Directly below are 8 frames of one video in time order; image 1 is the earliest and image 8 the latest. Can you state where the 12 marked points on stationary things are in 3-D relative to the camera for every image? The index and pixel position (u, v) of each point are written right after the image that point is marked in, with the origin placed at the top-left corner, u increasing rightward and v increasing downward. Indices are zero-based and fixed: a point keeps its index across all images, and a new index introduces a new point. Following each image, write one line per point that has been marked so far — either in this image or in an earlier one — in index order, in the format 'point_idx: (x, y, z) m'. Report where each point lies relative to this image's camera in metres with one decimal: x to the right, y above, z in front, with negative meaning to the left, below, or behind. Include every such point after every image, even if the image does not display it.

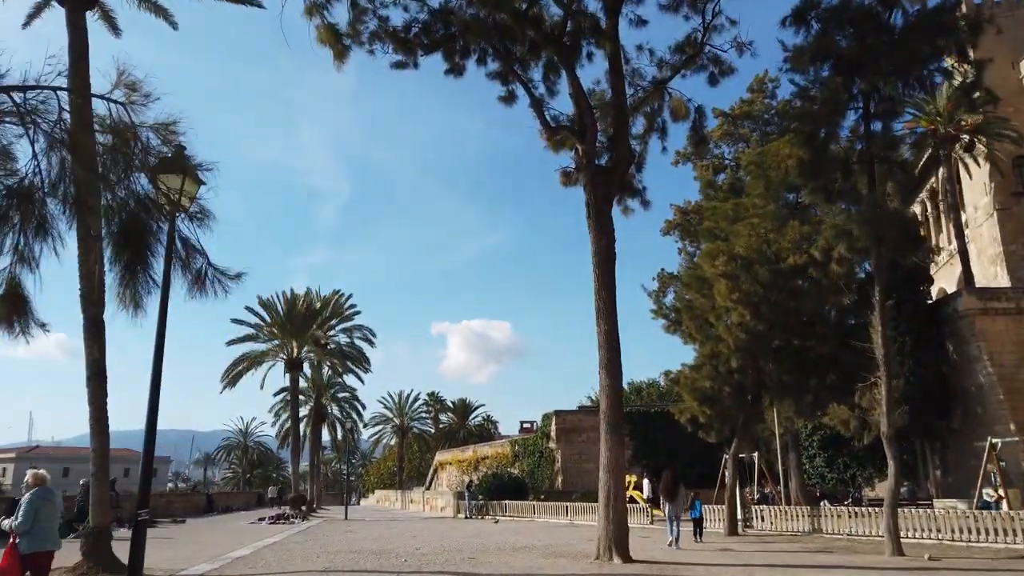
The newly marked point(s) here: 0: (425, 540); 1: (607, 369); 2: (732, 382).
0: (-2.3, -6.6, +19.7) m
1: (+1.7, -1.4, +13.3) m
2: (+5.4, -2.3, +18.4) m
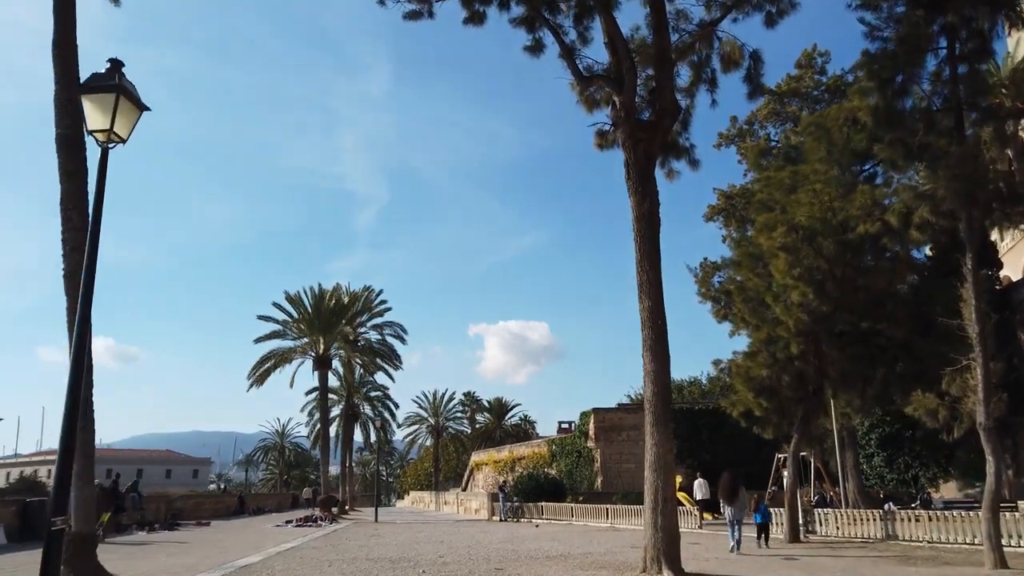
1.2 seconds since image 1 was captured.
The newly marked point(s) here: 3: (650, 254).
0: (-1.4, -6.2, +18.1) m
1: (+2.1, -1.0, +11.5) m
2: (+6.1, -1.8, +16.4) m
3: (+2.2, +0.5, +11.9) m
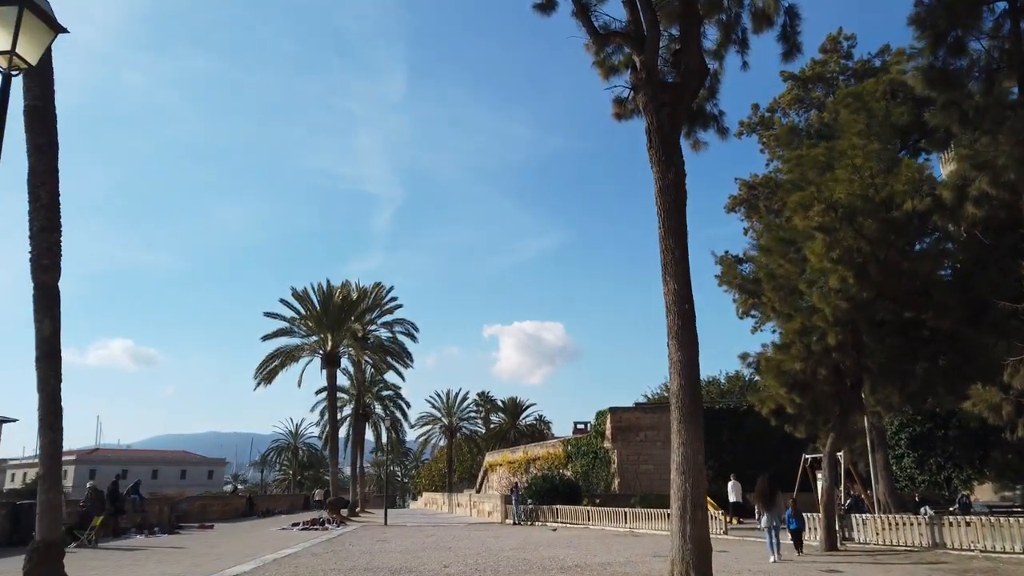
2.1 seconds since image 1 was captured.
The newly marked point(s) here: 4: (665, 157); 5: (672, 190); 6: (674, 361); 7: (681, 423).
0: (-1.1, -6.0, +16.9) m
1: (+2.2, -0.7, +10.2) m
2: (+6.3, -1.5, +15.1) m
3: (+2.3, +0.8, +10.6) m
4: (+2.2, +1.9, +10.9) m
5: (+2.3, +1.4, +10.7) m
6: (+2.2, -1.0, +10.2) m
7: (+2.2, -1.8, +9.9) m
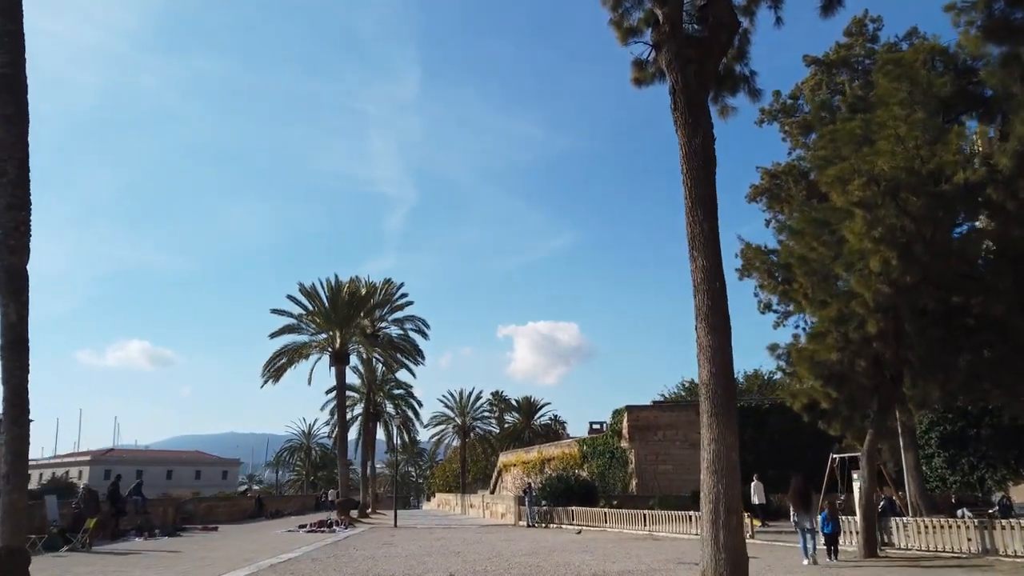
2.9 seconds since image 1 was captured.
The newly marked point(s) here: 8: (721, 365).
0: (-0.9, -5.7, +15.8) m
1: (+2.4, -0.4, +9.0) m
2: (+6.5, -1.2, +13.9) m
3: (+2.4, +1.1, +9.5) m
4: (+2.3, +2.2, +9.7) m
5: (+2.4, +1.7, +9.6) m
6: (+2.3, -0.7, +9.0) m
7: (+2.3, -1.5, +8.8) m
8: (+2.5, -0.9, +8.9) m
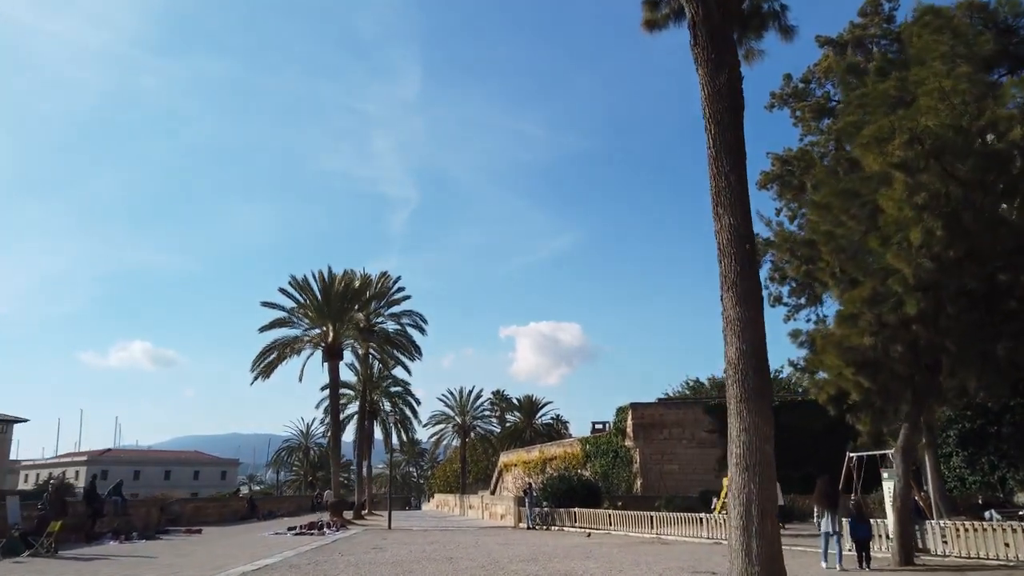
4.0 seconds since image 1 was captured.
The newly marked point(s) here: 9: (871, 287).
0: (-0.9, -5.3, +14.4) m
1: (+2.3, 0.0, +7.6) m
2: (+6.5, -0.8, +12.4) m
3: (+2.3, +1.5, +8.0) m
4: (+2.2, +2.5, +8.3) m
5: (+2.3, +2.1, +8.2) m
6: (+2.2, -0.3, +7.6) m
7: (+2.3, -1.1, +7.4) m
8: (+2.4, -0.5, +7.5) m
9: (+5.9, 0.0, +12.4) m
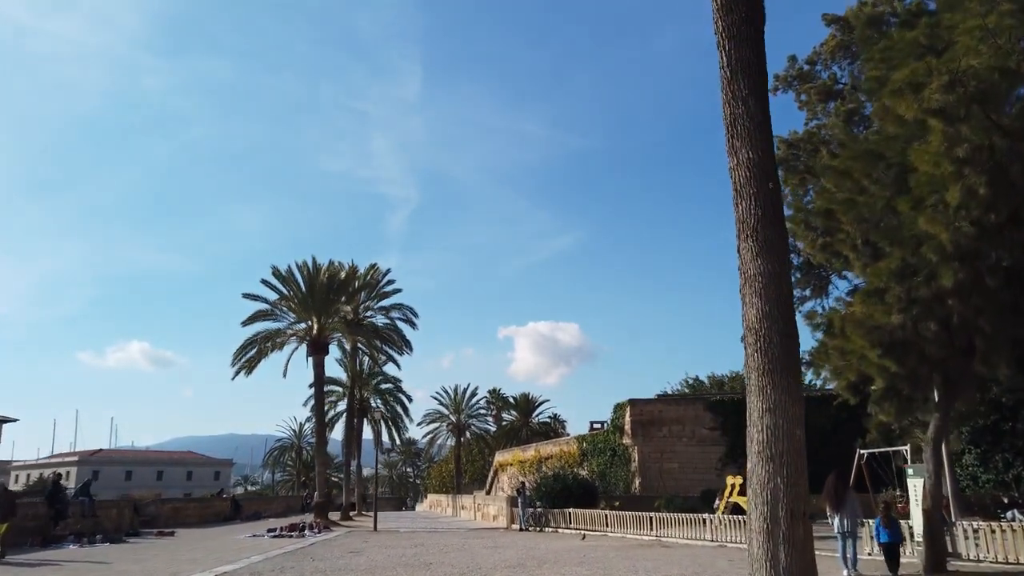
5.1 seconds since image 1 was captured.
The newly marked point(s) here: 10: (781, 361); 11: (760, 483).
0: (-1.2, -4.9, +12.9) m
1: (+2.0, +0.4, +6.2) m
2: (+6.2, -0.4, +11.0) m
3: (+2.1, +1.9, +6.6) m
4: (+2.0, +3.0, +6.8) m
5: (+2.0, +2.5, +6.7) m
6: (+1.9, +0.1, +6.1) m
7: (+2.0, -0.7, +5.9) m
8: (+2.1, -0.1, +6.0) m
9: (+5.6, +0.4, +11.0) m
10: (+2.1, -0.6, +5.9) m
11: (+1.9, -1.5, +5.9) m
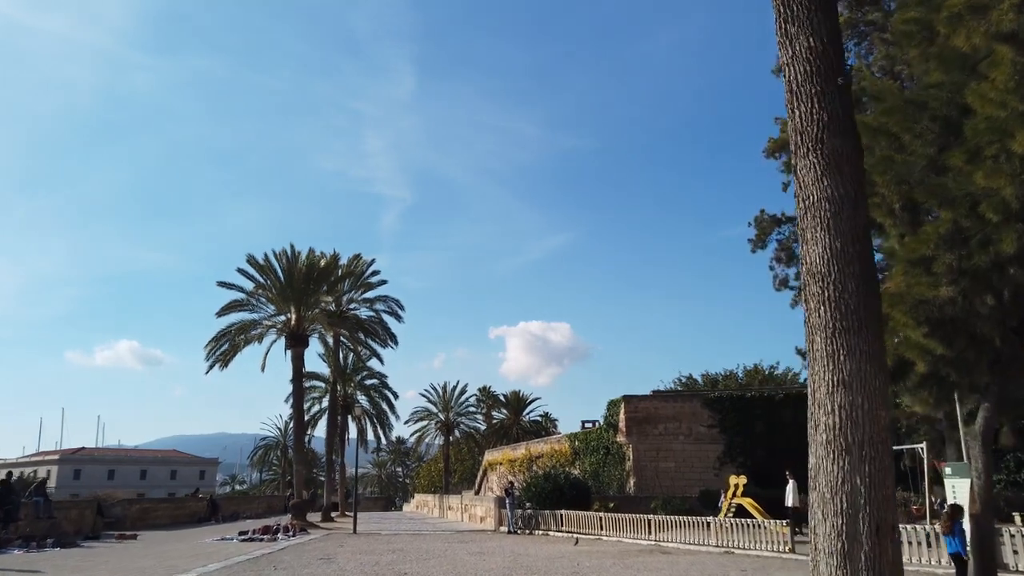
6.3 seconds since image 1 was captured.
0: (-1.4, -4.5, +11.3) m
1: (+1.9, +0.8, +4.6) m
2: (+6.0, 0.0, +9.4) m
3: (+1.9, +2.3, +5.0) m
4: (+1.8, +3.4, +5.2) m
5: (+1.9, +2.9, +5.1) m
6: (+1.8, +0.5, +4.5) m
7: (+1.9, -0.3, +4.3) m
8: (+2.0, +0.3, +4.4) m
9: (+5.4, +0.8, +9.4) m
10: (+2.0, -0.2, +4.3) m
11: (+1.8, -1.1, +4.2) m
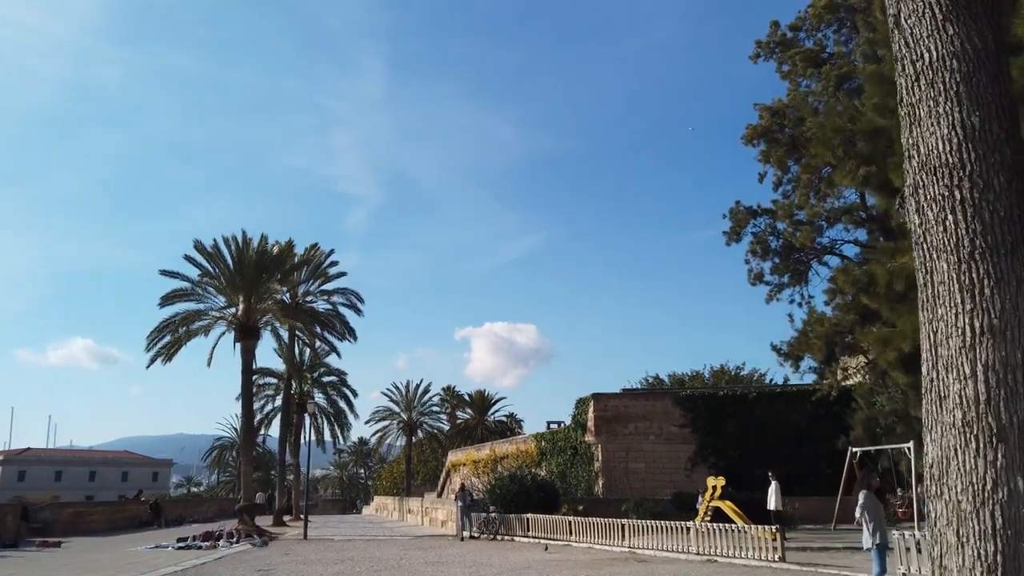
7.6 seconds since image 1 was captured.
0: (-1.9, -4.1, +9.6) m
1: (+1.7, +1.2, +3.0) m
2: (+5.6, +0.3, +8.1) m
3: (+1.8, +2.7, +3.5) m
4: (+1.7, +3.8, +3.7) m
5: (+1.8, +3.3, +3.6) m
6: (+1.7, +0.9, +3.0) m
7: (+1.7, +0.1, +2.8) m
8: (+1.8, +0.7, +2.9) m
9: (+5.1, +1.2, +8.0) m
10: (+1.8, +0.2, +2.8) m
11: (+1.6, -0.7, +2.7) m
